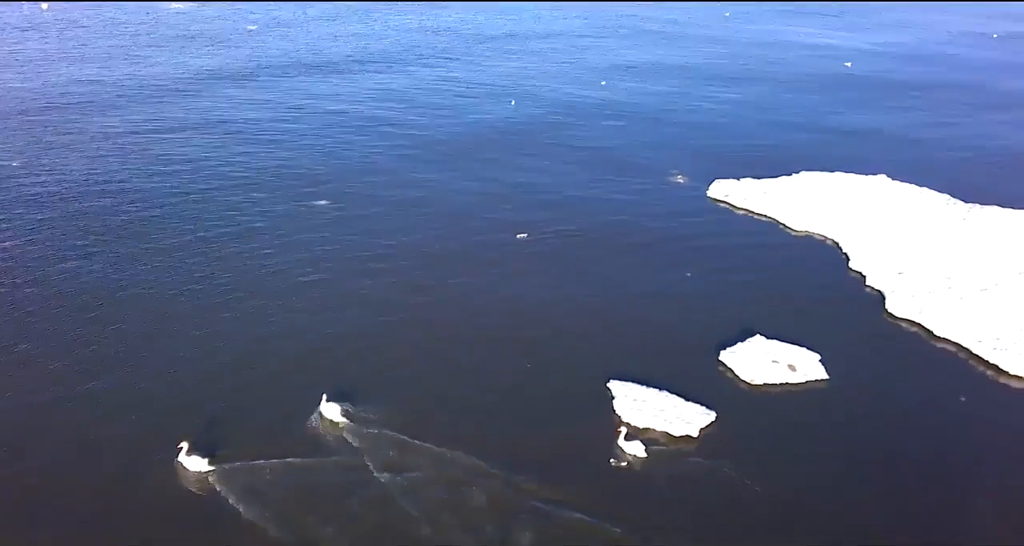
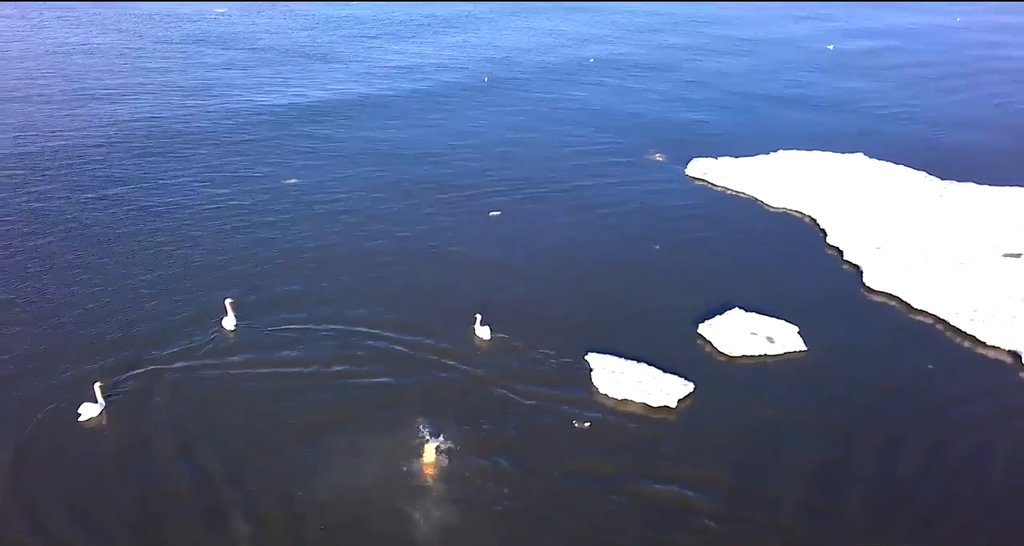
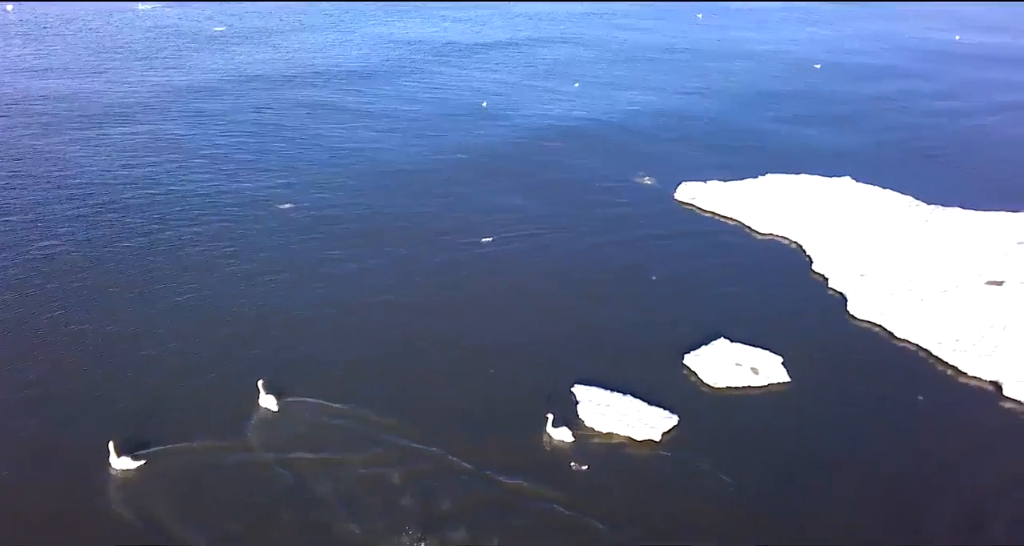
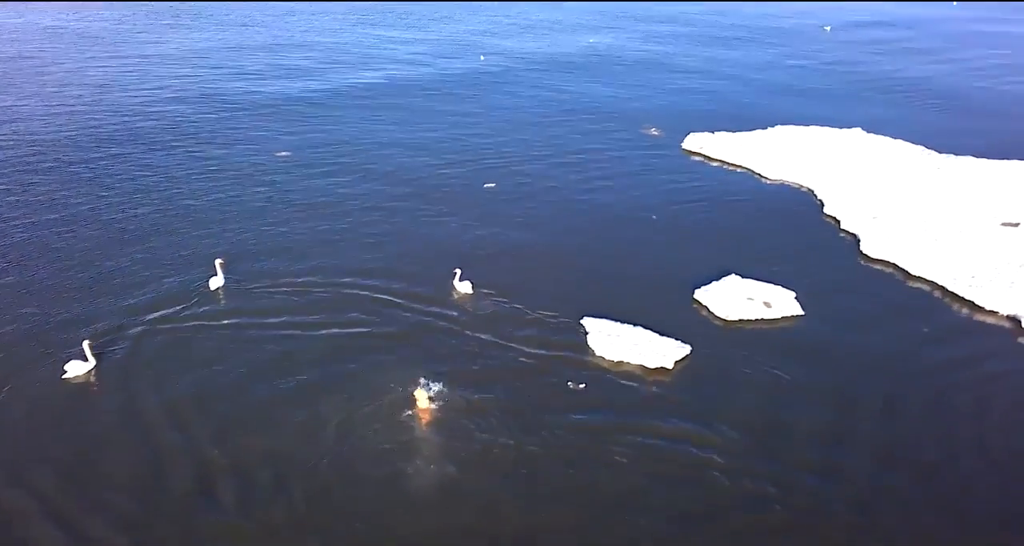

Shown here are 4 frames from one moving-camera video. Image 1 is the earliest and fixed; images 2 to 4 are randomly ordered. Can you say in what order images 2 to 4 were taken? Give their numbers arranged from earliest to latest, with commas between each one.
3, 2, 4
